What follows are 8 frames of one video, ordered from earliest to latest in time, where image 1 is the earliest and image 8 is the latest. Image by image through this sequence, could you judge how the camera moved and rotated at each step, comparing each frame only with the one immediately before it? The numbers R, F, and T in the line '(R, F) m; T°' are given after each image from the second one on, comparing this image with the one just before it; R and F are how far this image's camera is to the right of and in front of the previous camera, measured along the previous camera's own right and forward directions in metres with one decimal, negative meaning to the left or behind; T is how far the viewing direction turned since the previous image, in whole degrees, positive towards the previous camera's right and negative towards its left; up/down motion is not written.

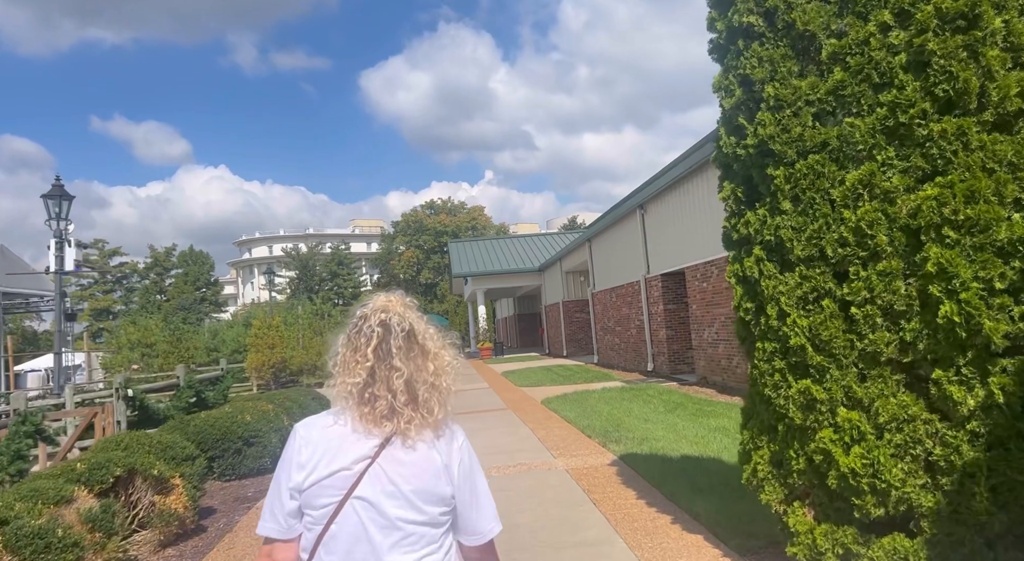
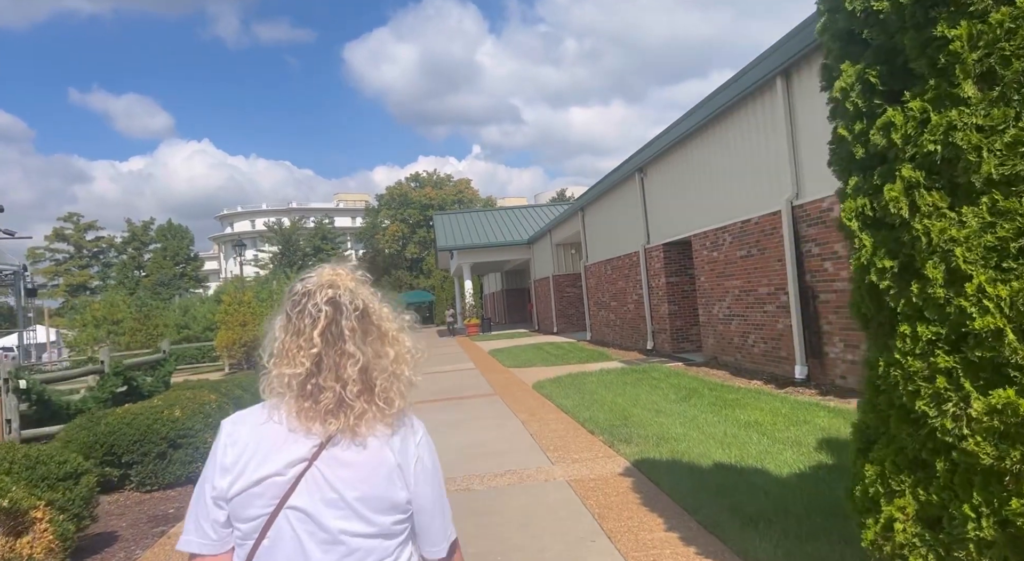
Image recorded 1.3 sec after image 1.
(0.0, +1.4) m; +1°
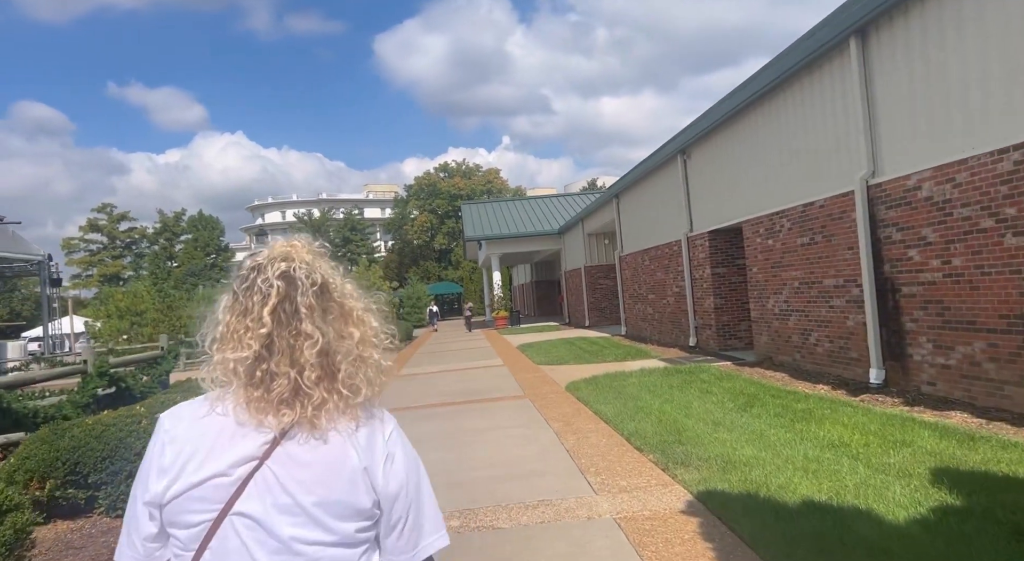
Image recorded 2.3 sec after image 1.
(0.0, +1.0) m; -3°
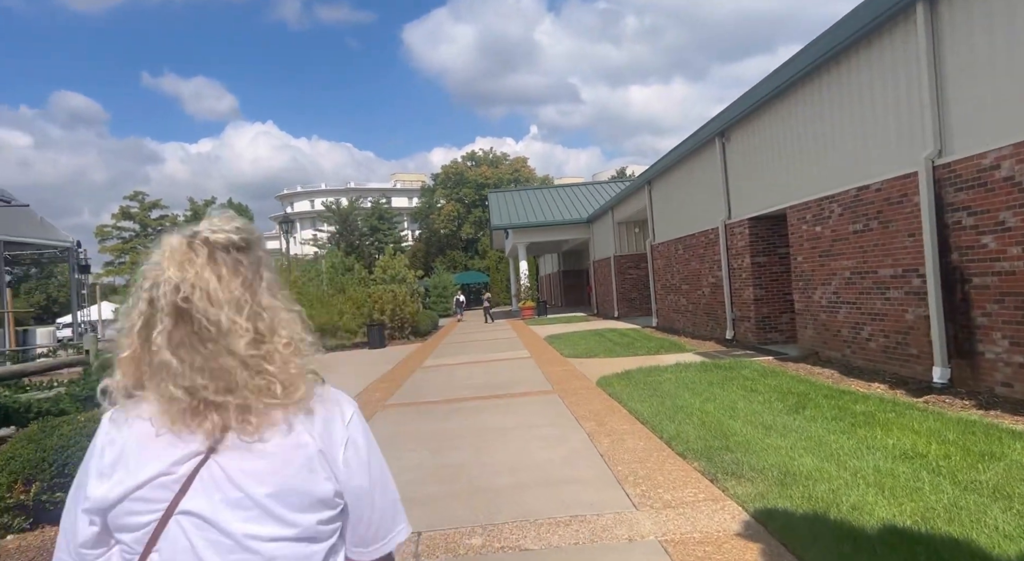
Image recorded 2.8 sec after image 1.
(0.0, +0.5) m; -3°
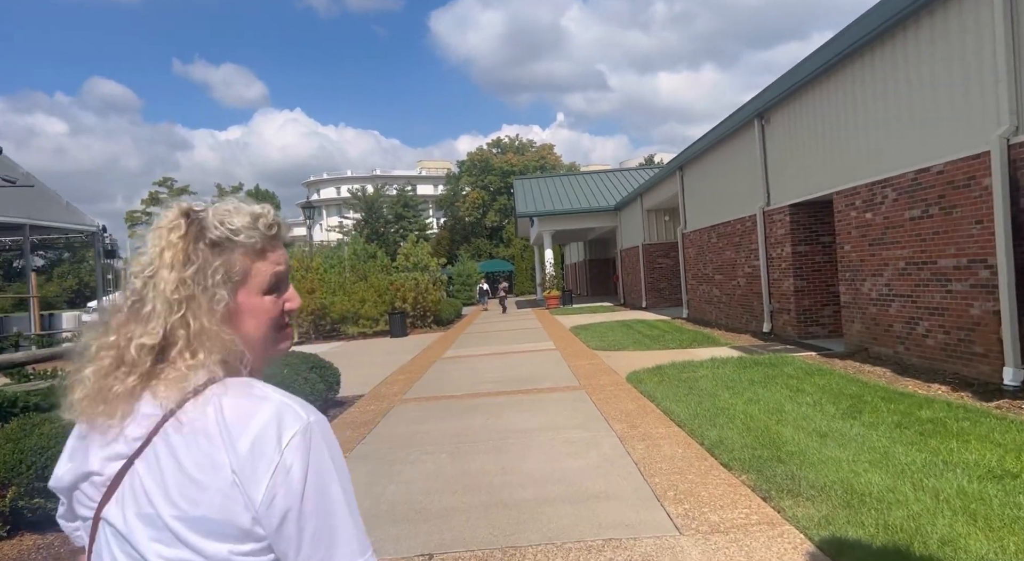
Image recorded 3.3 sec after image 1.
(0.0, +0.5) m; -2°
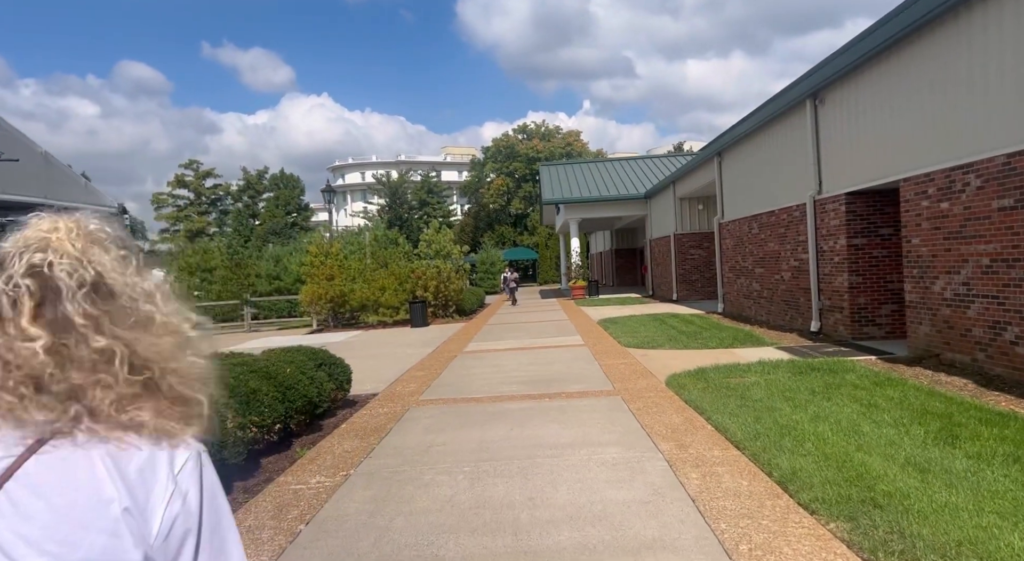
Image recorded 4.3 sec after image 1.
(-0.1, +0.8) m; -2°
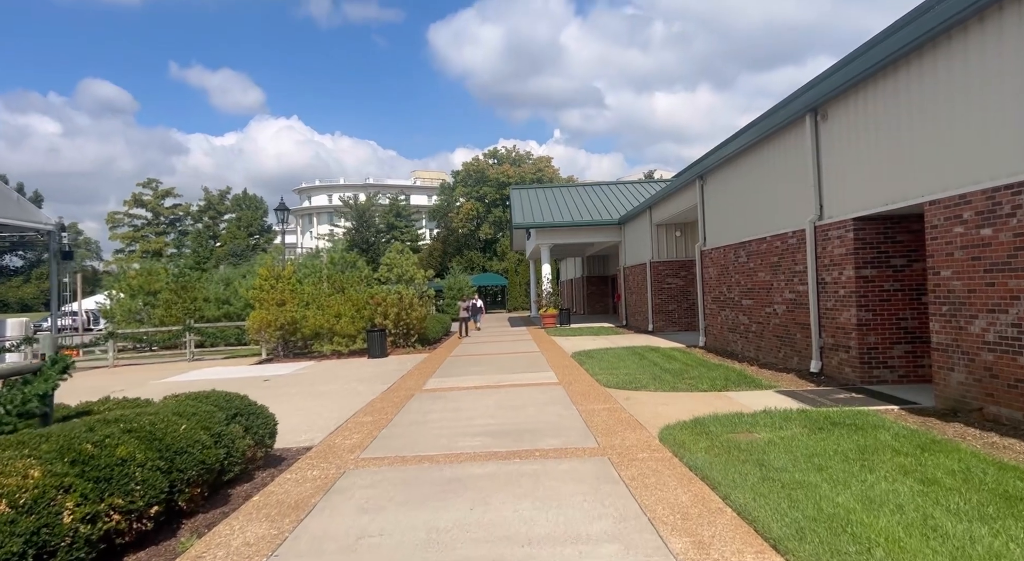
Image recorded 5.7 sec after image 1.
(0.0, +1.4) m; +3°
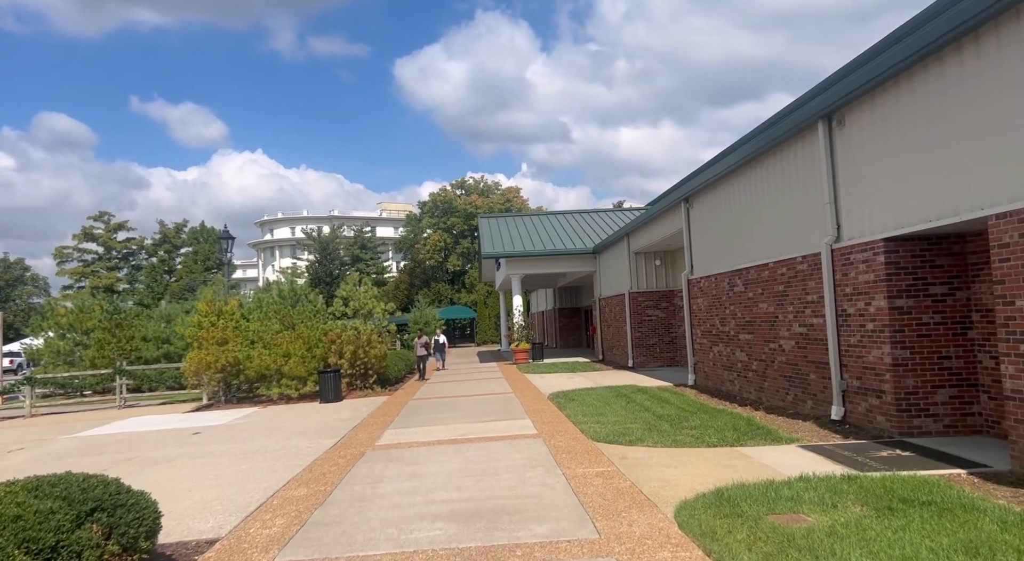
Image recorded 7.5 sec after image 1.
(0.0, +1.7) m; +3°
